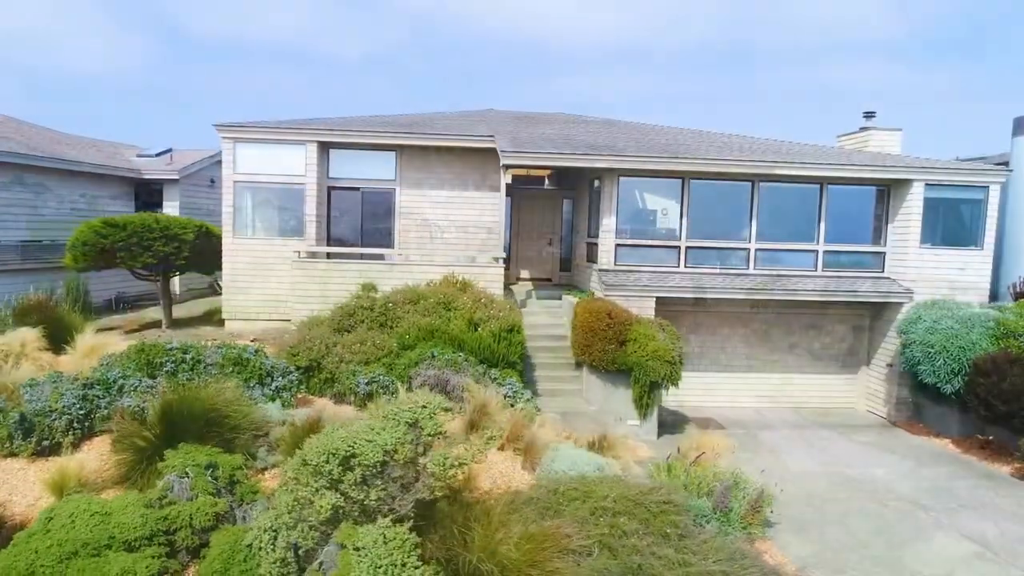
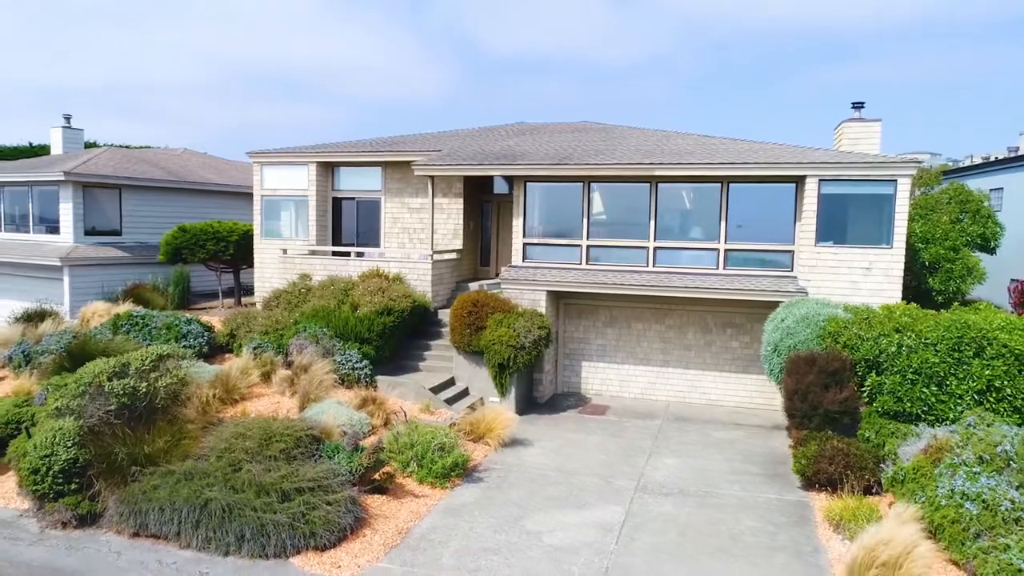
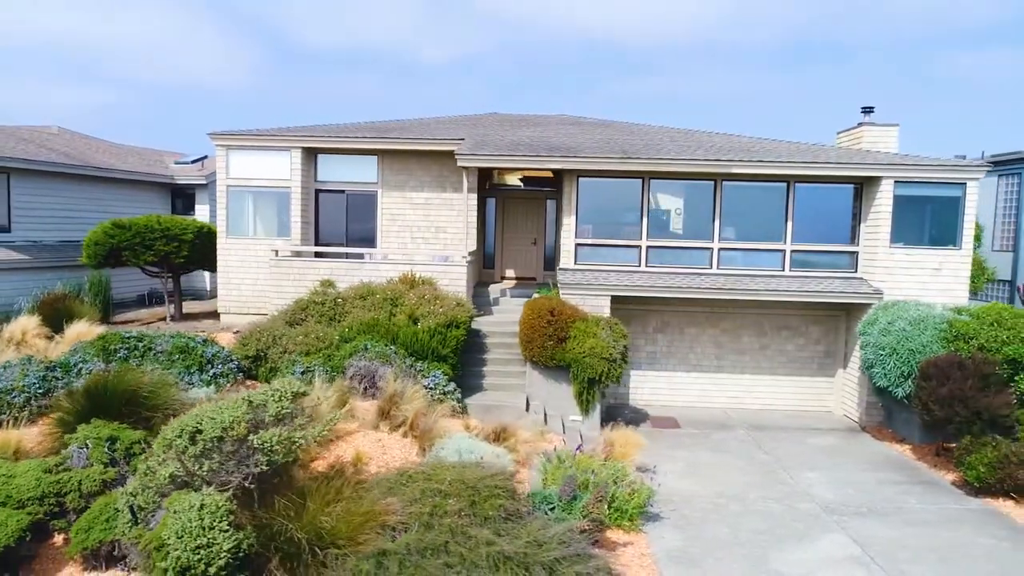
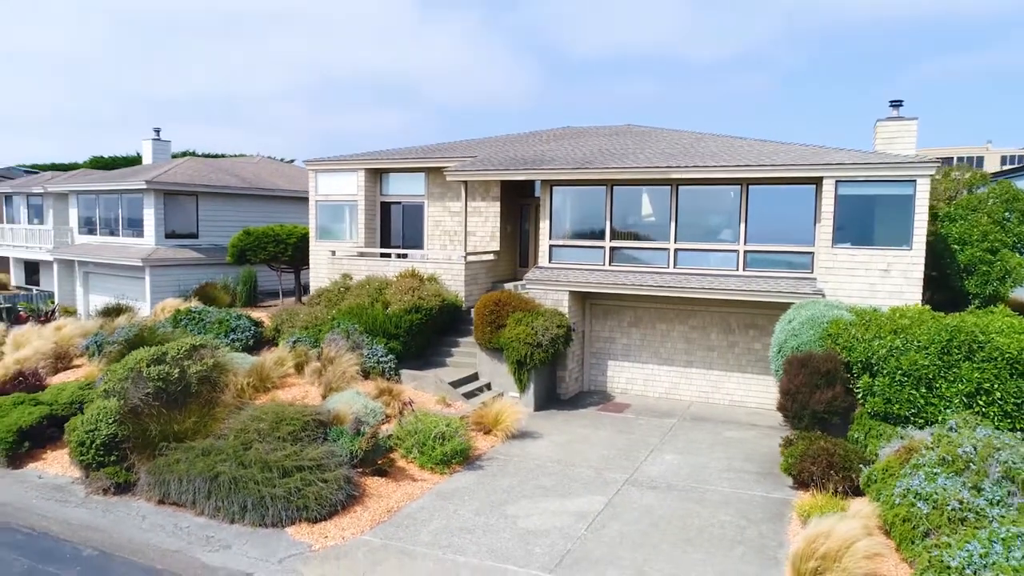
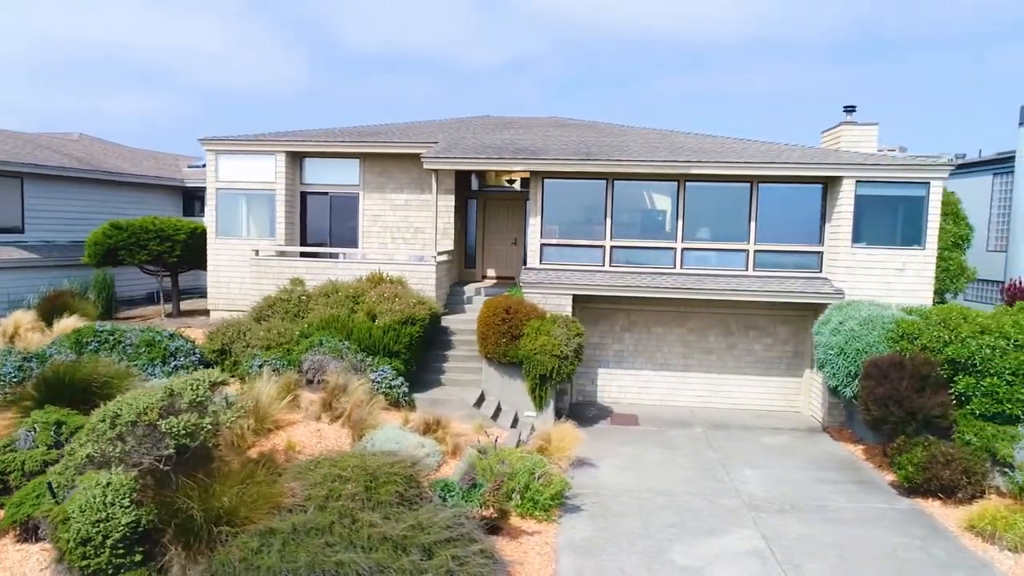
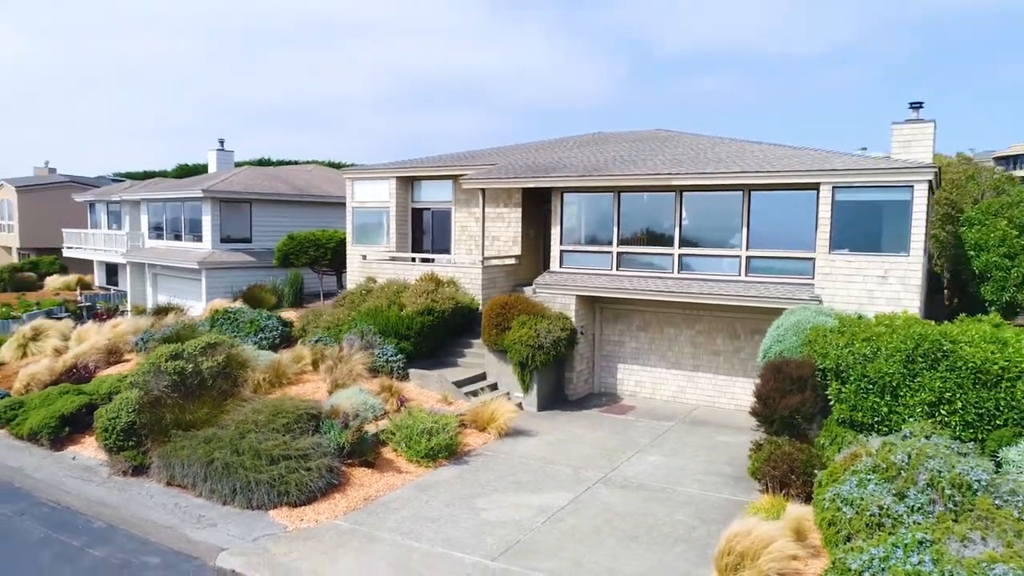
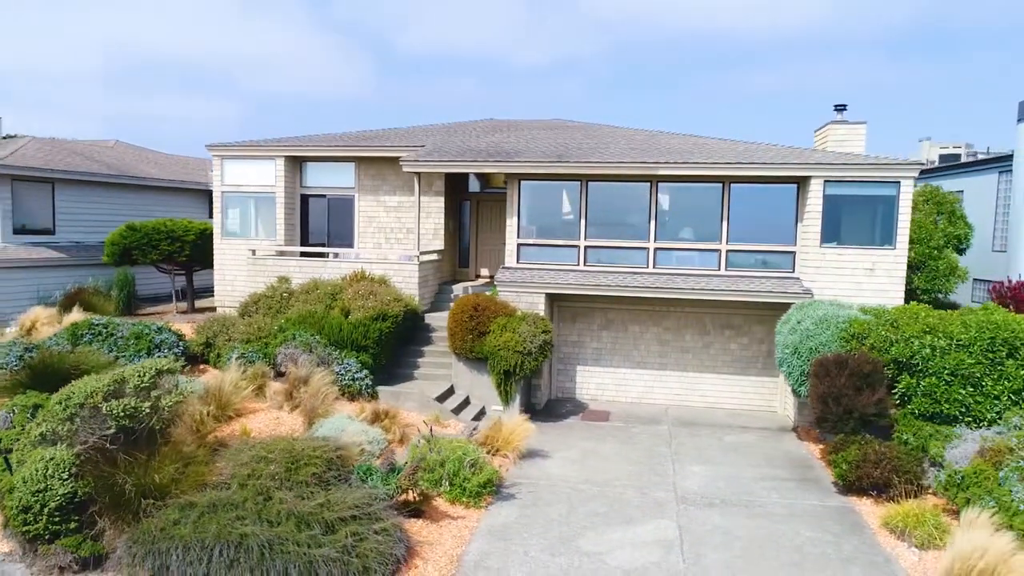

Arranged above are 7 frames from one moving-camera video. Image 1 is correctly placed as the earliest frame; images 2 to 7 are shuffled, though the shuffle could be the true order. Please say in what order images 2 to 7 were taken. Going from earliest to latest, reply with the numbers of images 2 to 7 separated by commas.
3, 5, 7, 2, 4, 6
